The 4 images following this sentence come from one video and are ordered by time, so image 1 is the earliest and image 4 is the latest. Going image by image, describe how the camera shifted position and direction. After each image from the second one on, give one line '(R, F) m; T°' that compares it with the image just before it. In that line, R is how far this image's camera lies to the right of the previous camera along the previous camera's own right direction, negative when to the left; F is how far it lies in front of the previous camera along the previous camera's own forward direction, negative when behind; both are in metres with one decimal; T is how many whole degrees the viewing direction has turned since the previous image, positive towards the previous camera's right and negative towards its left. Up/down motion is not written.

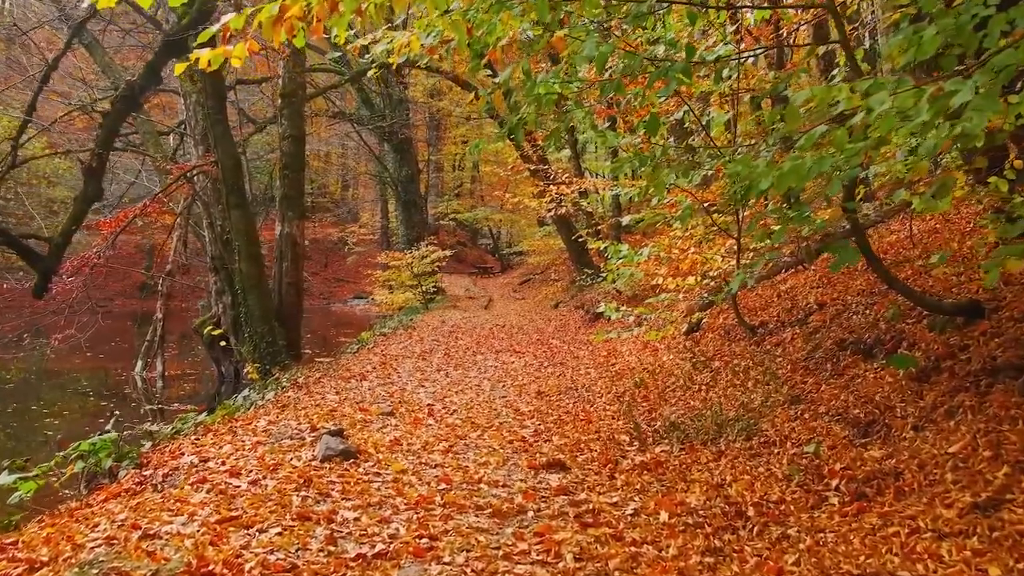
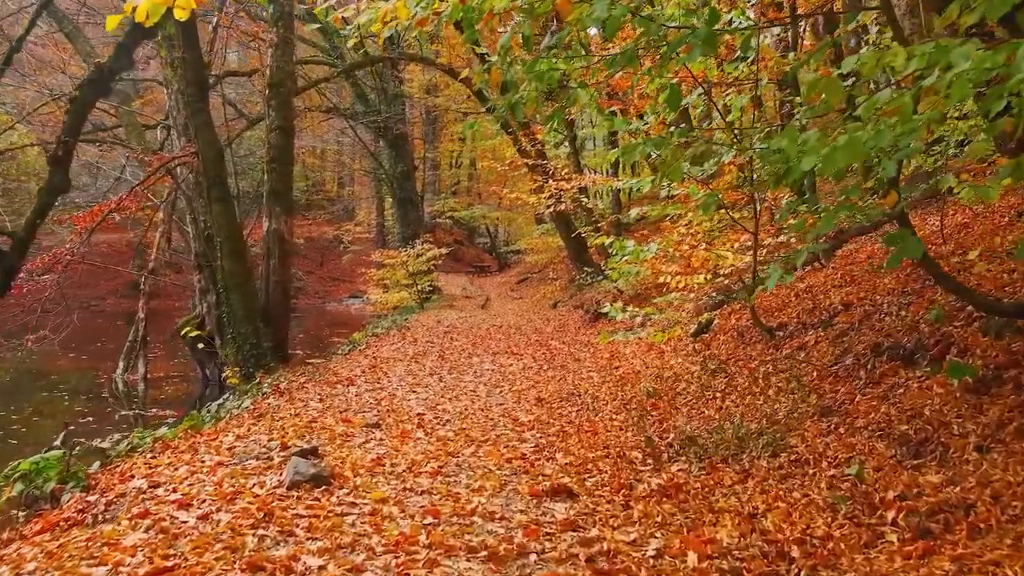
(0.0, +0.7) m; 0°
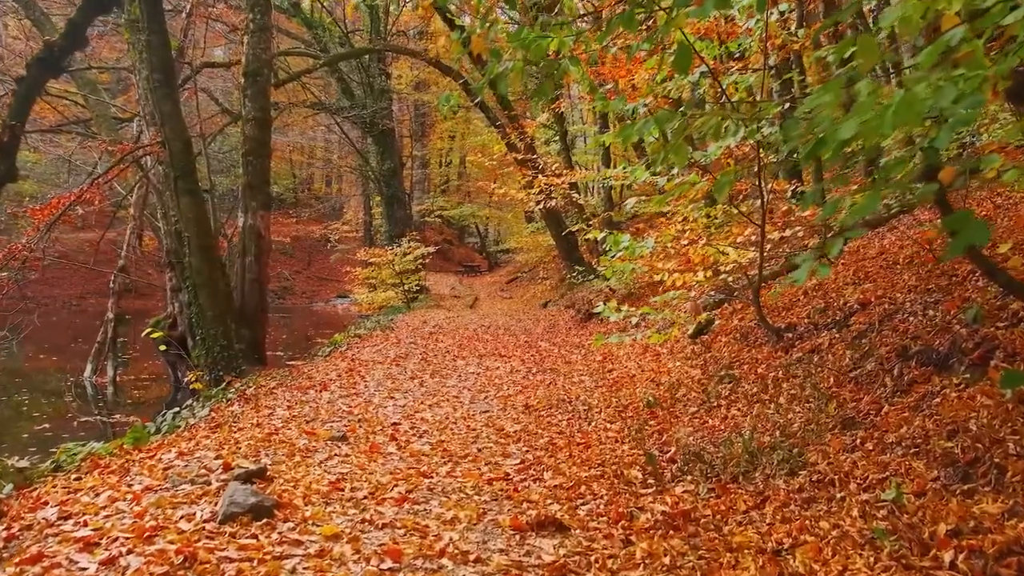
(+0.1, +0.7) m; +1°
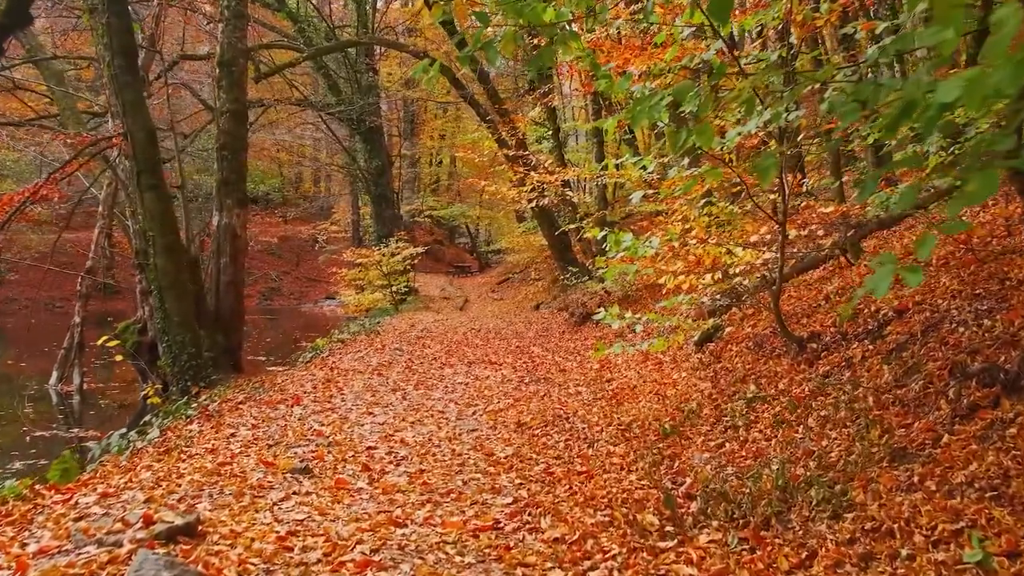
(0.0, +0.9) m; +1°
